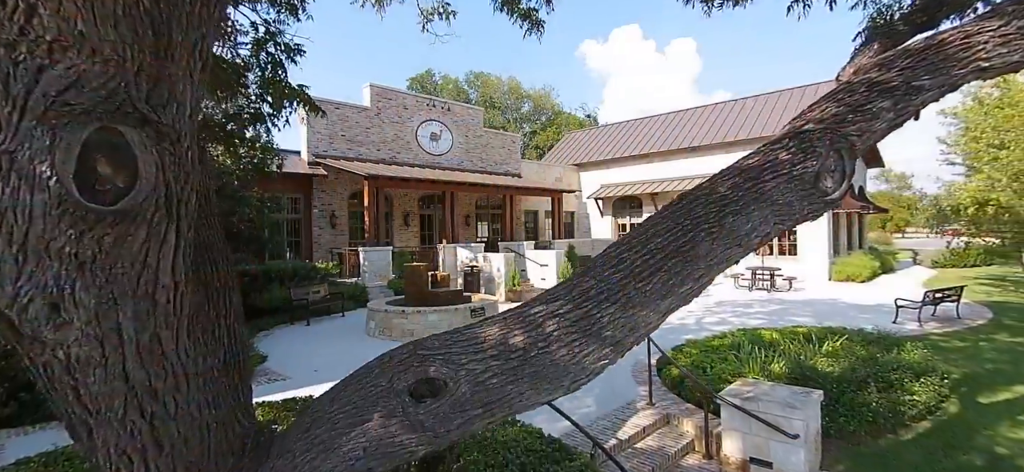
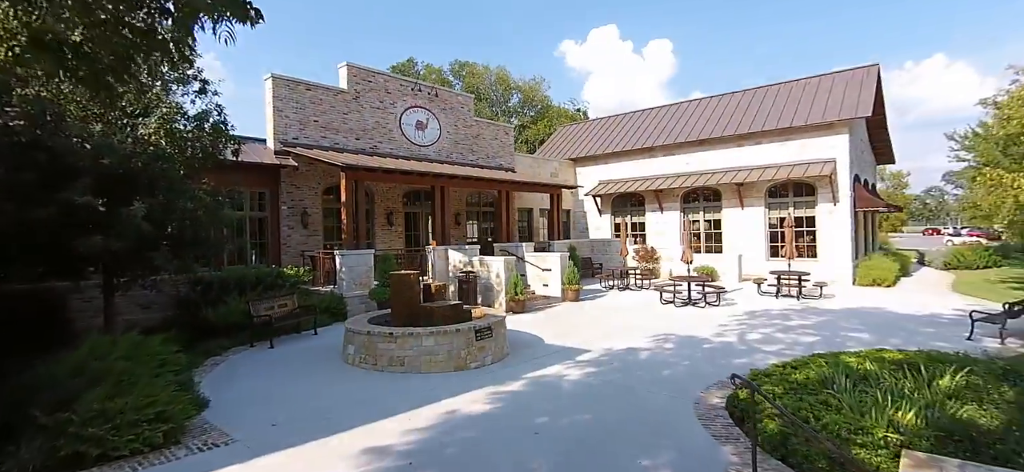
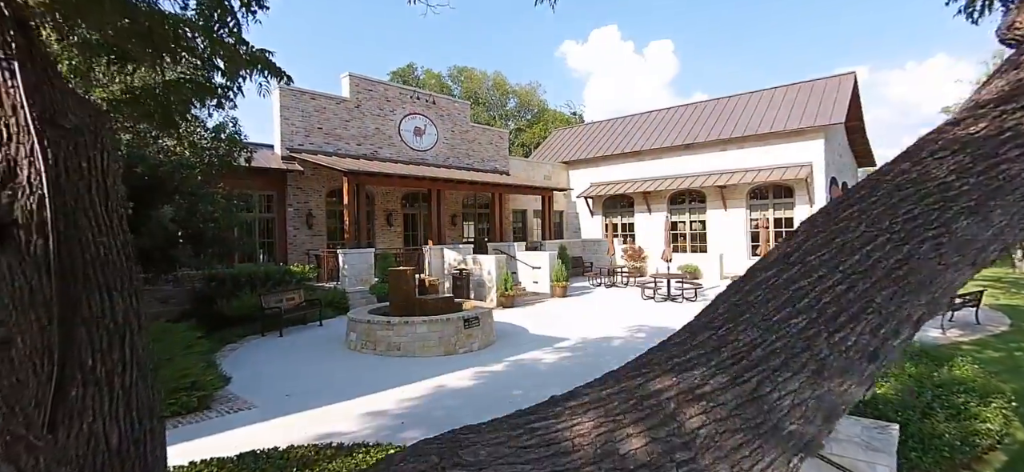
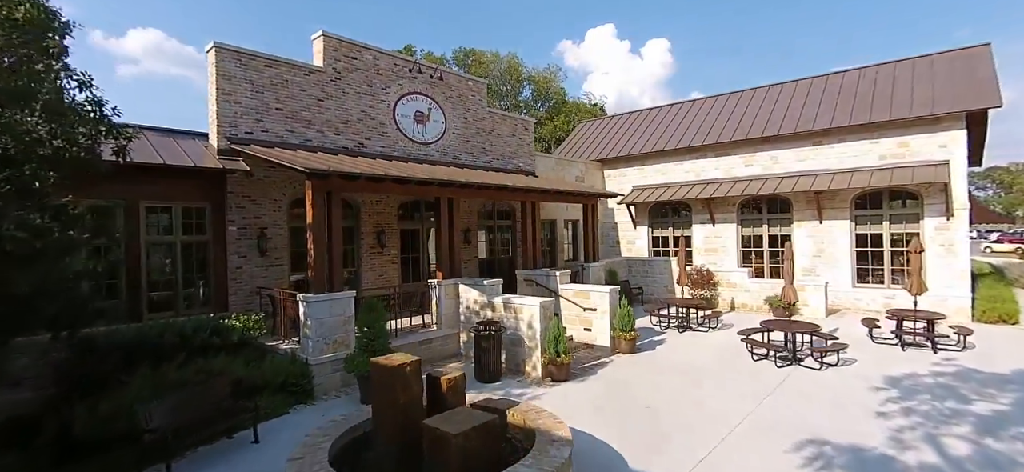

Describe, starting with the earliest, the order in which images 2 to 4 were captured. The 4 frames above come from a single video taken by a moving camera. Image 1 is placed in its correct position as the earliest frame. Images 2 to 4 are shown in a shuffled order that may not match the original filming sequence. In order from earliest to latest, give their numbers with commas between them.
3, 2, 4
